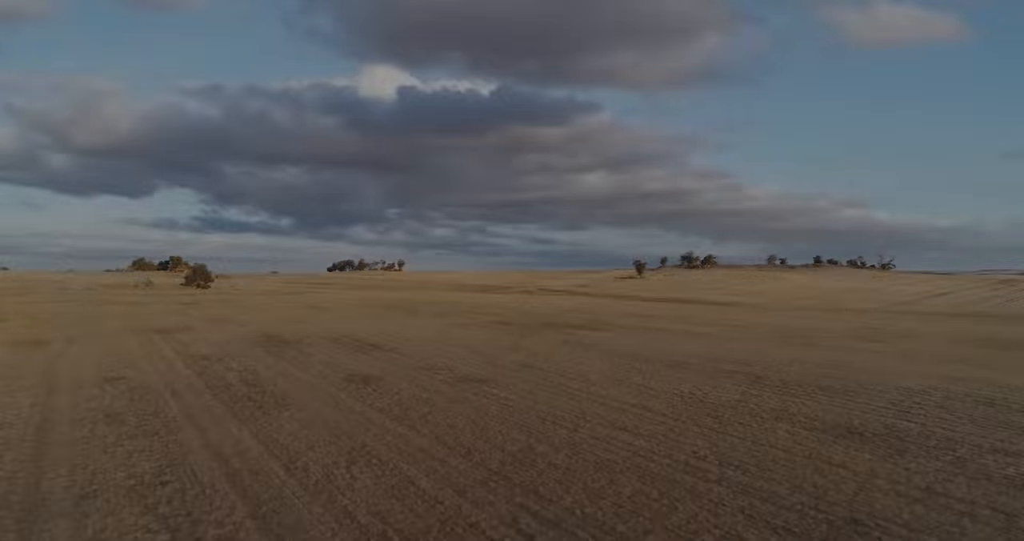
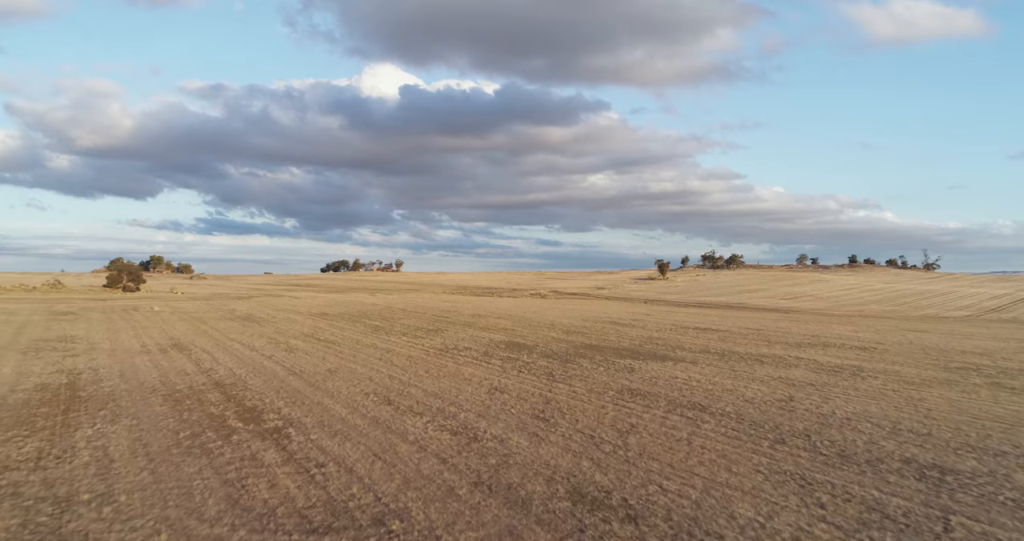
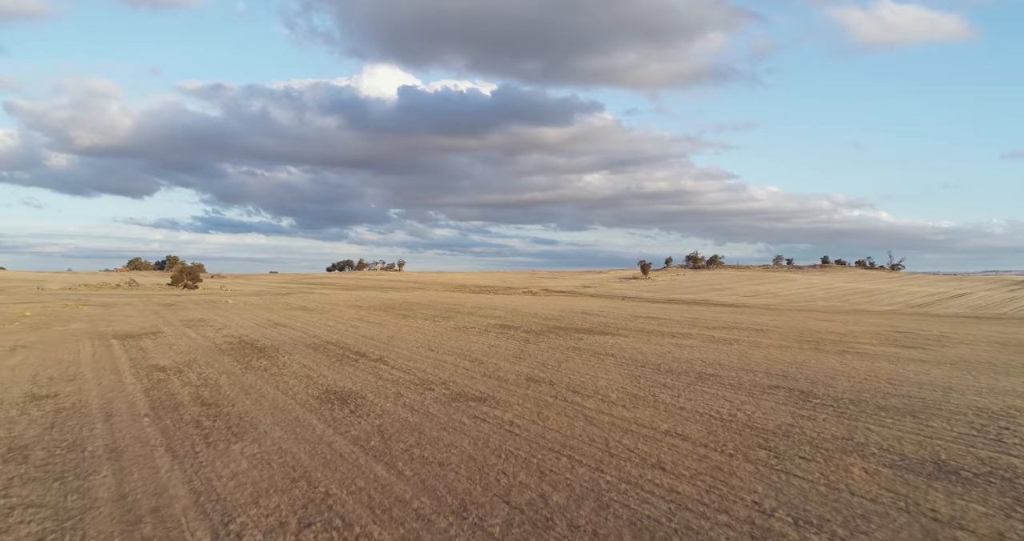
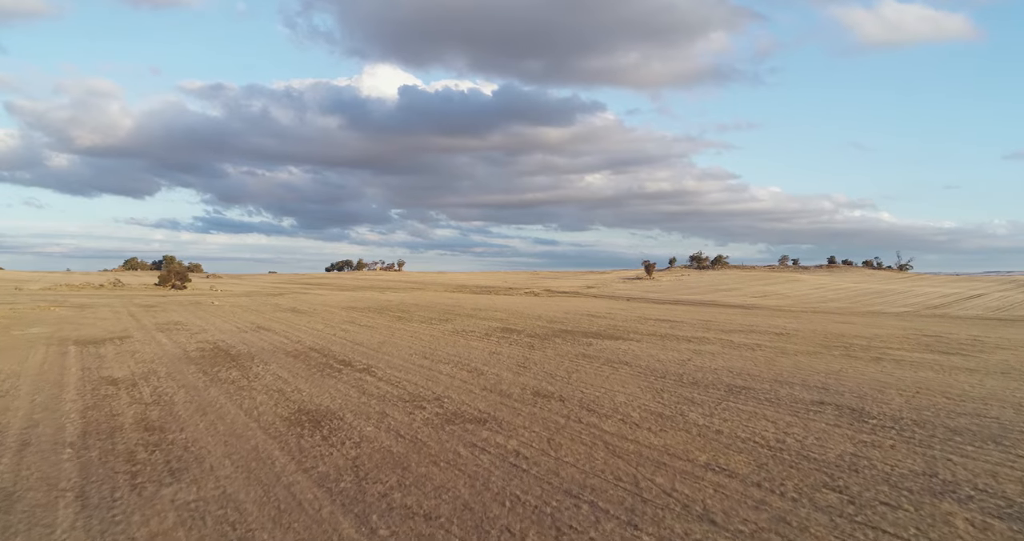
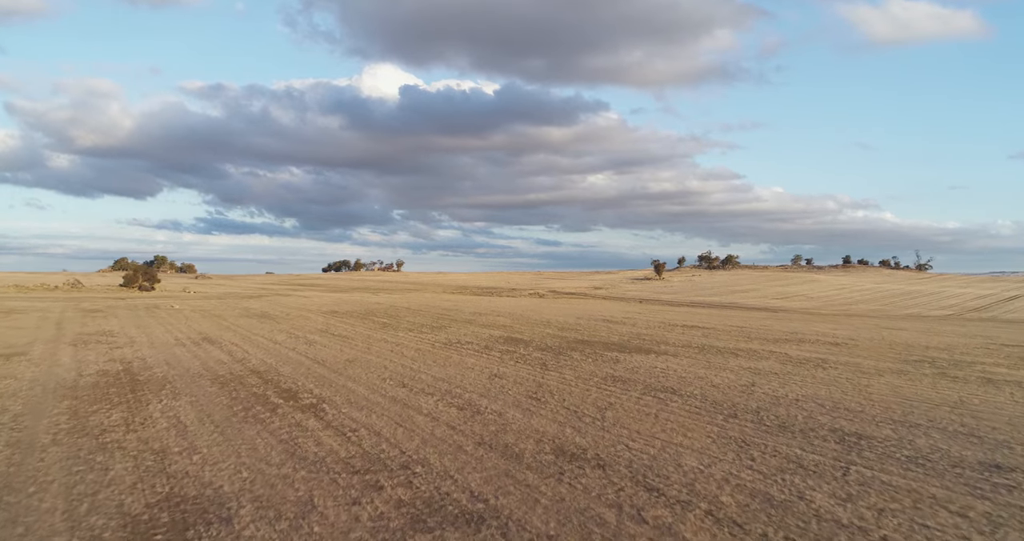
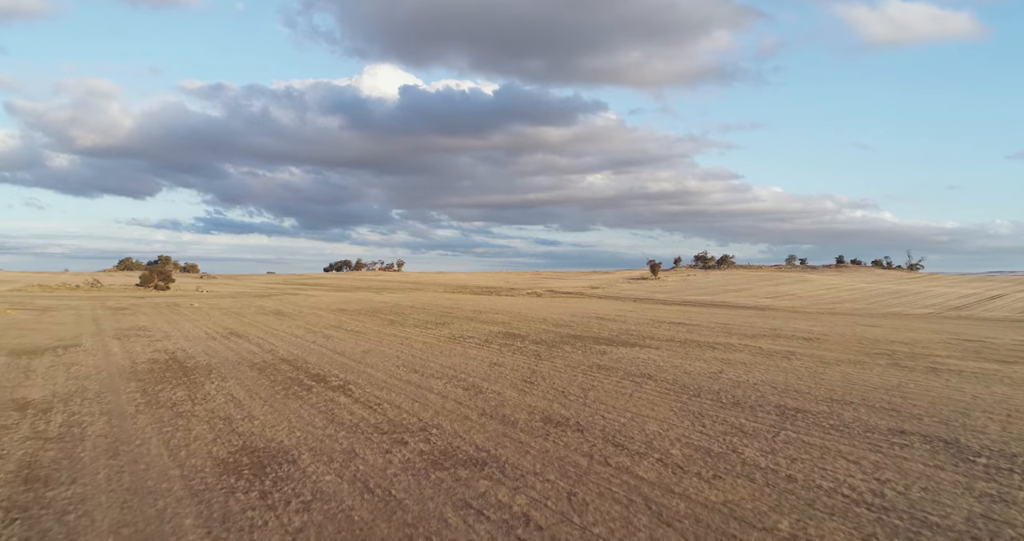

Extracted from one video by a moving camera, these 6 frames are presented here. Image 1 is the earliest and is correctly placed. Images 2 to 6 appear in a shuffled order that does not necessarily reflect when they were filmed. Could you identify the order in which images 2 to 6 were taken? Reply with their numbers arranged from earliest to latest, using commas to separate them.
3, 4, 6, 5, 2
